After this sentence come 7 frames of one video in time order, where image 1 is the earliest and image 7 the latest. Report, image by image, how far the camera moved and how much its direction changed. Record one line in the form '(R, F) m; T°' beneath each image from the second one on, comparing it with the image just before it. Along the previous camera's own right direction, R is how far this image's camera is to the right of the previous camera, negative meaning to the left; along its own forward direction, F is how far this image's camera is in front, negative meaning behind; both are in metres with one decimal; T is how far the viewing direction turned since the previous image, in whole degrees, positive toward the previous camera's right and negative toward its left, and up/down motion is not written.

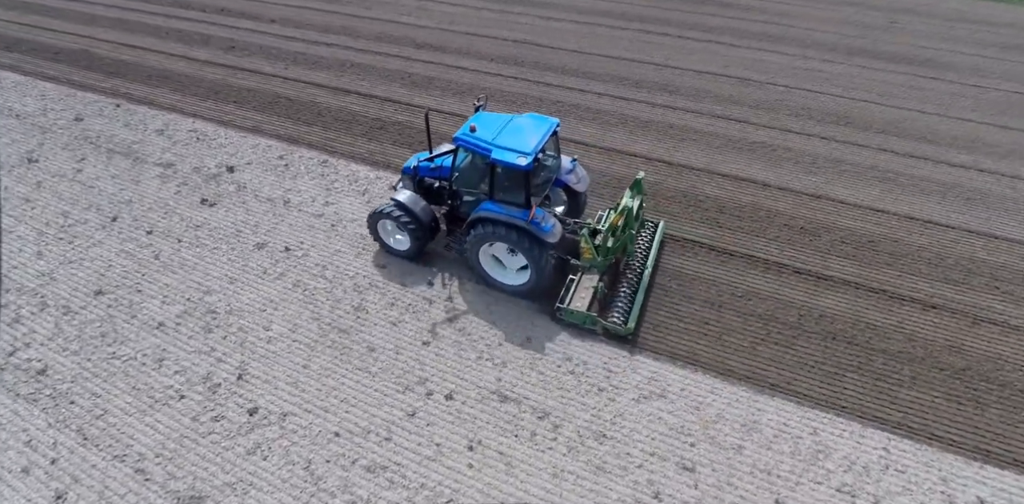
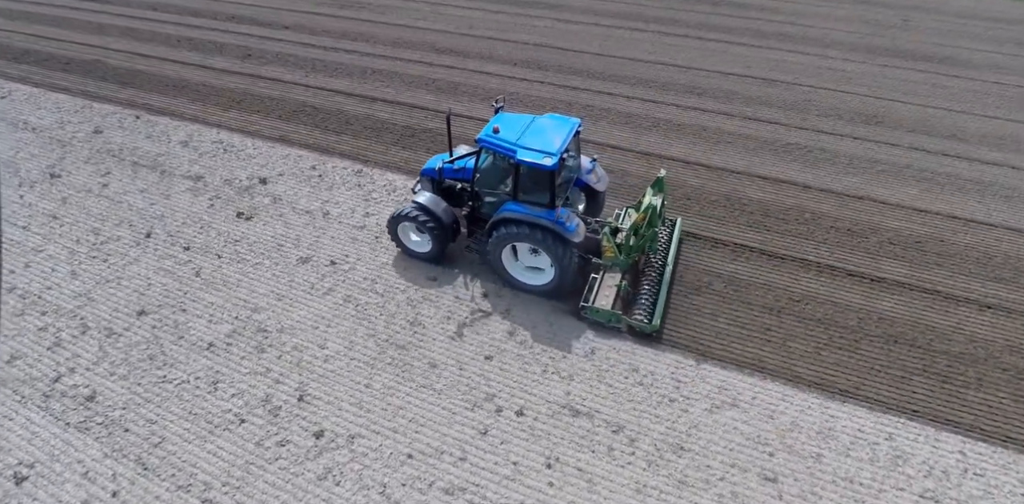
(-0.9, +0.2) m; +2°
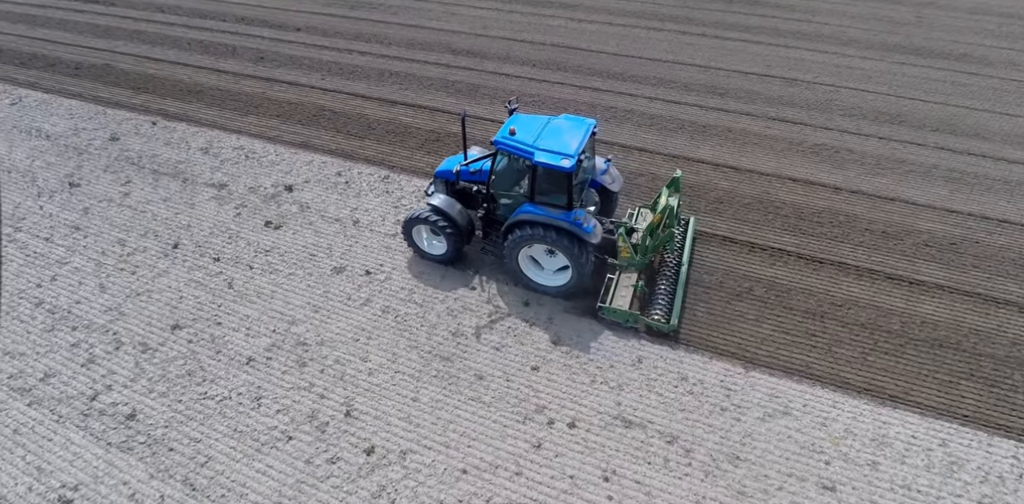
(-0.6, +0.1) m; +1°
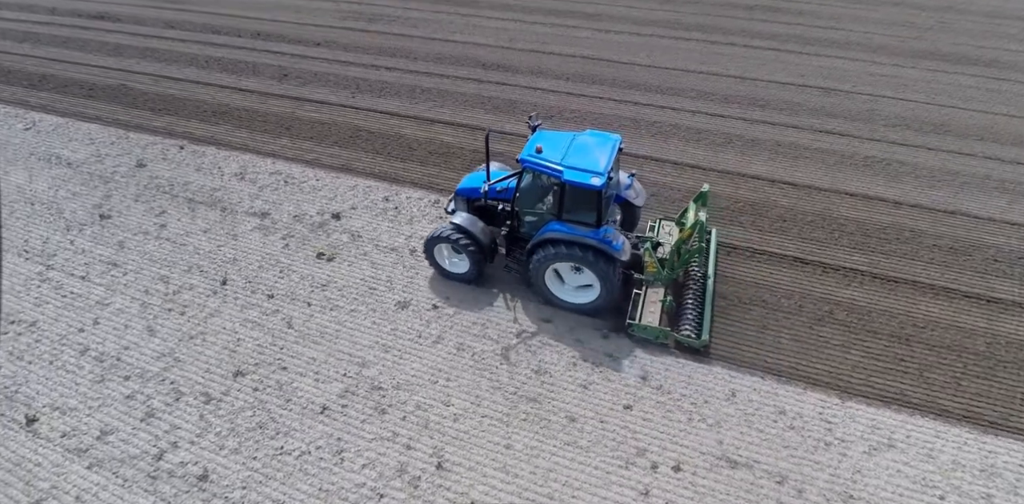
(-1.2, +0.4) m; +2°
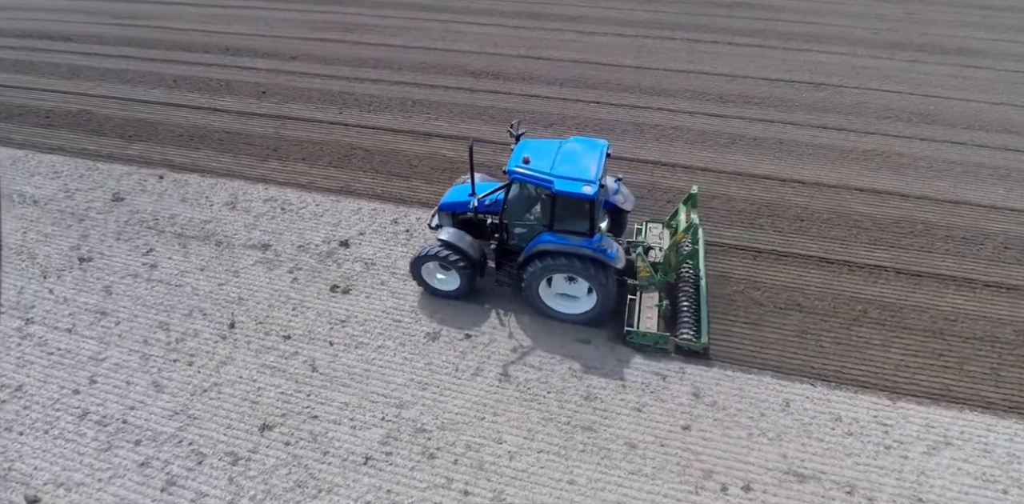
(-0.9, +0.4) m; +4°
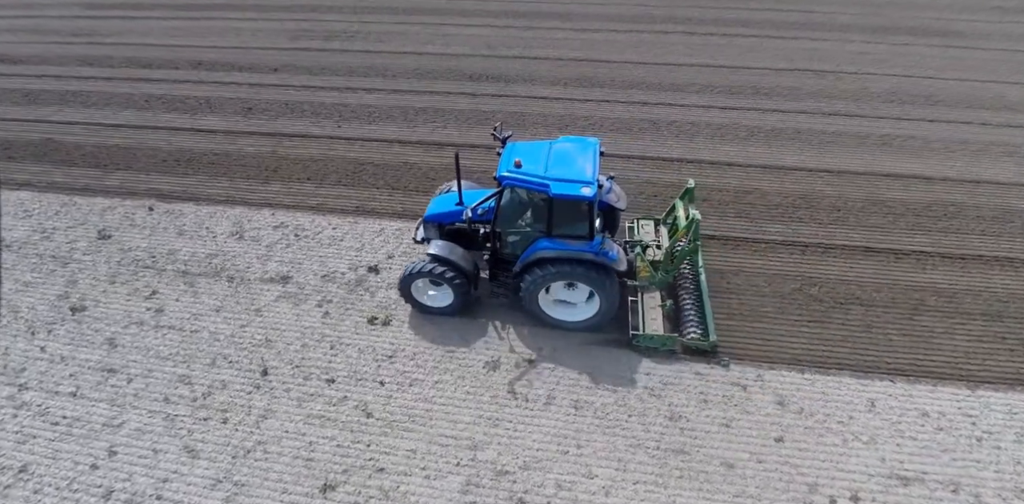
(-1.2, +0.6) m; +5°
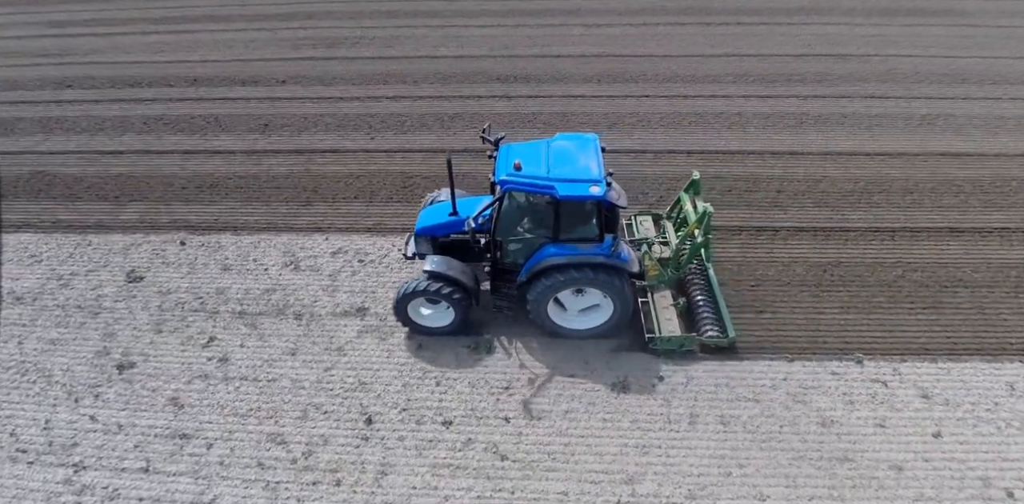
(-1.7, +0.7) m; +5°
